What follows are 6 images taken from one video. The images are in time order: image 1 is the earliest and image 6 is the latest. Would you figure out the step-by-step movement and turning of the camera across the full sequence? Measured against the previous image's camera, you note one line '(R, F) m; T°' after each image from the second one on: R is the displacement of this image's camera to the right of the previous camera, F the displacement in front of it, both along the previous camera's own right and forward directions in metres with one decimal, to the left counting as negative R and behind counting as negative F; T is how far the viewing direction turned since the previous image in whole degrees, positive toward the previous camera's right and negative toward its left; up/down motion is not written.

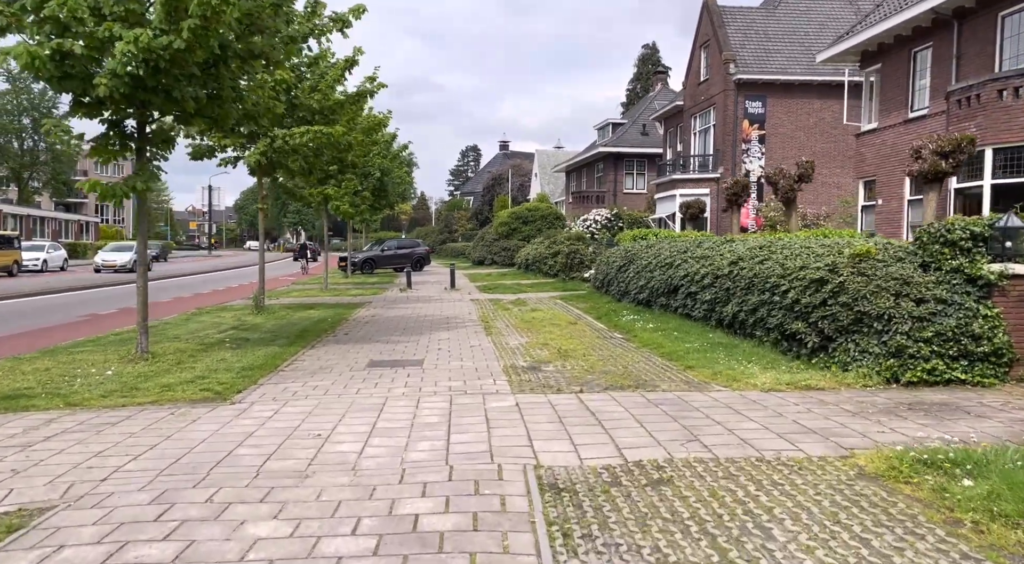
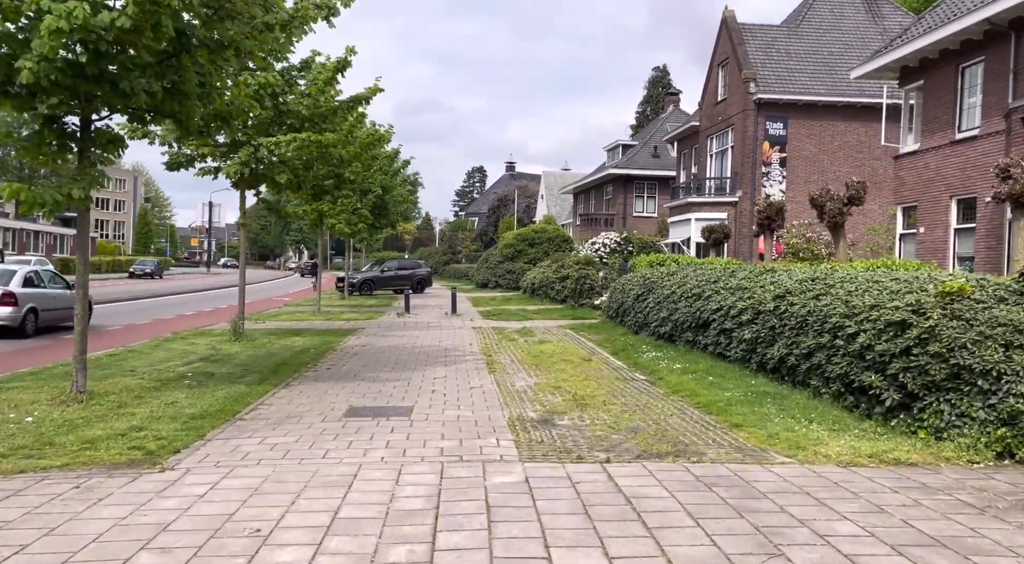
(-0.1, +1.4) m; 0°
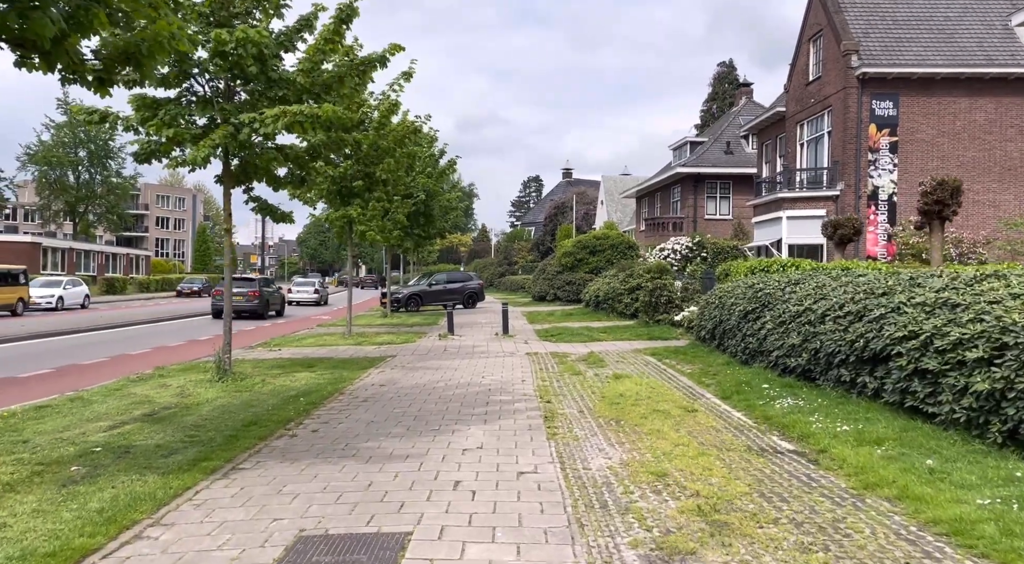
(-0.1, +3.4) m; -5°
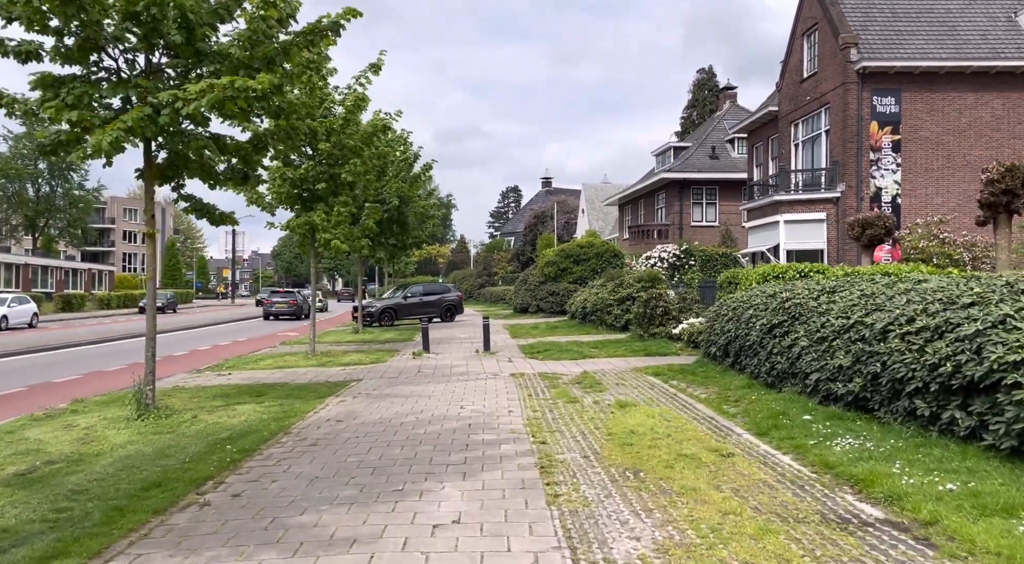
(0.0, +1.7) m; +2°
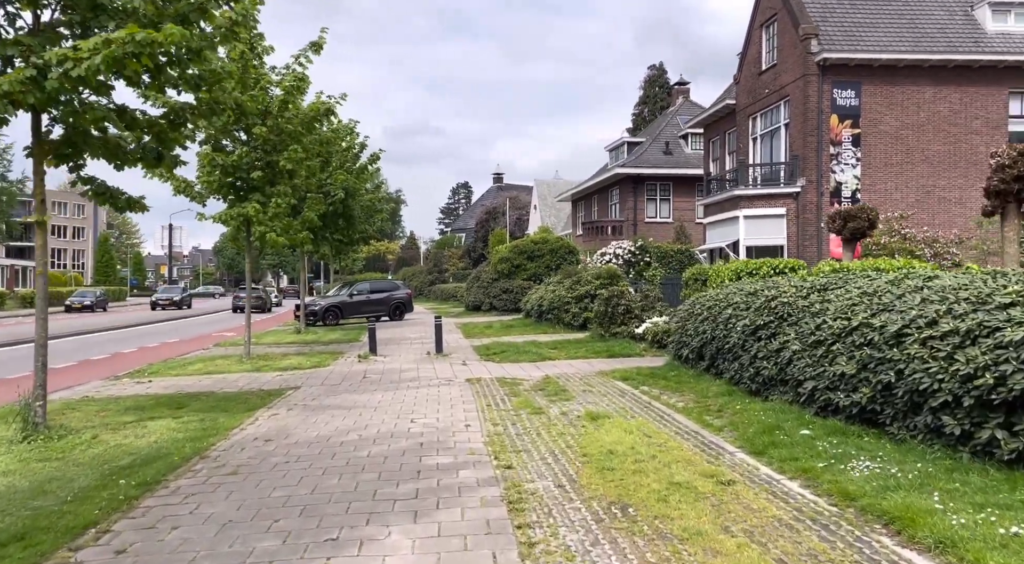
(-0.1, +1.1) m; +4°
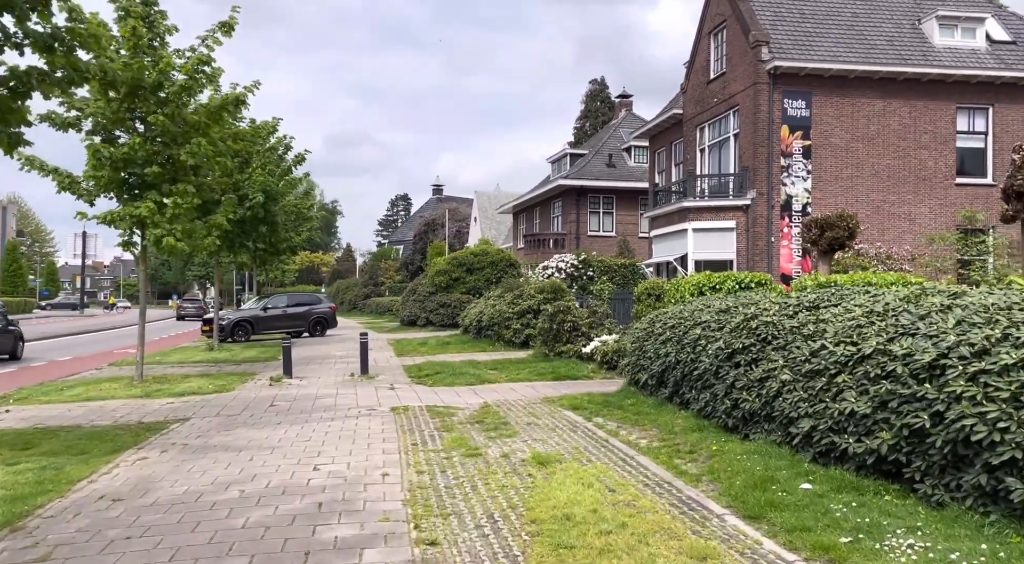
(+0.1, +1.5) m; +5°
